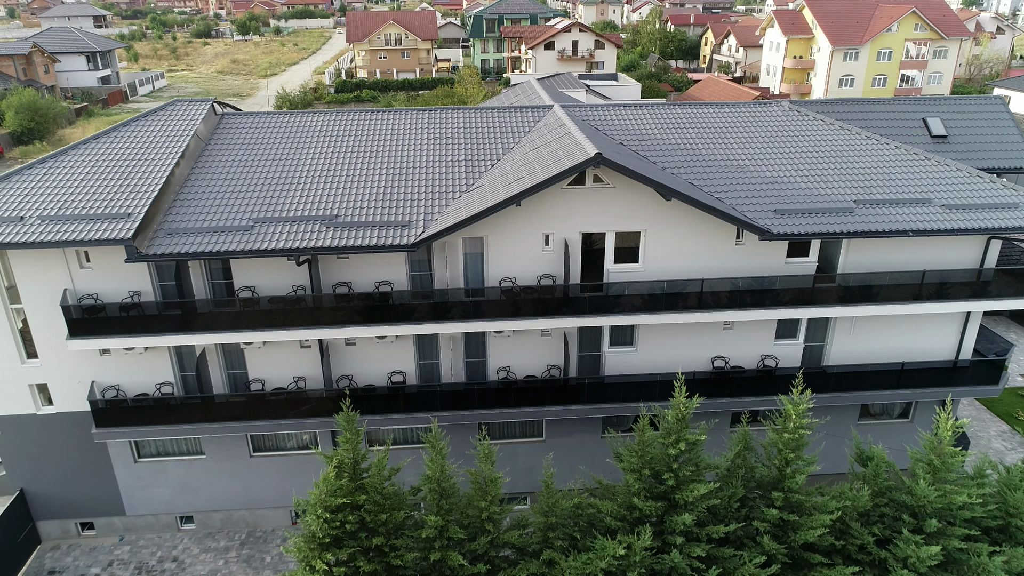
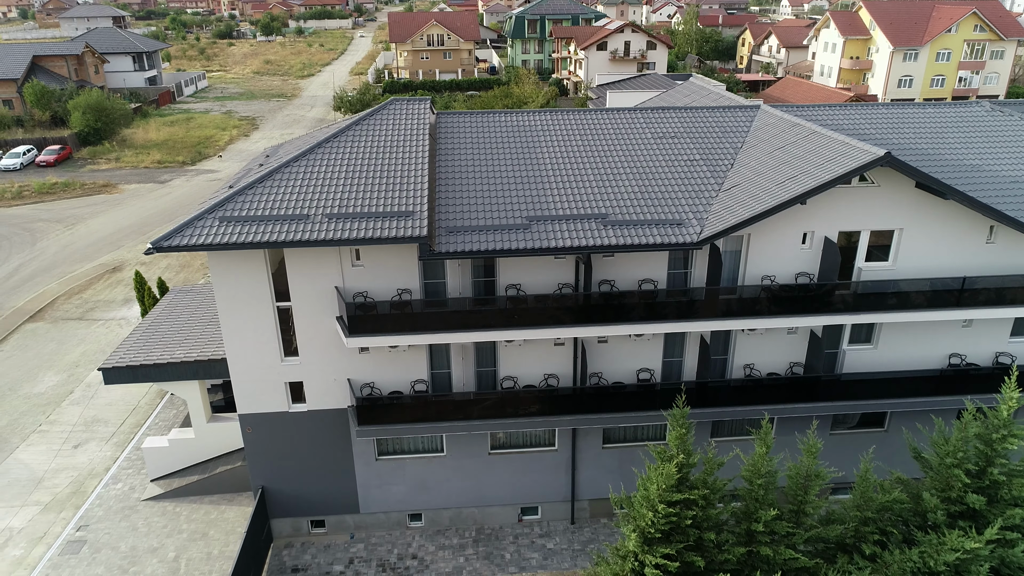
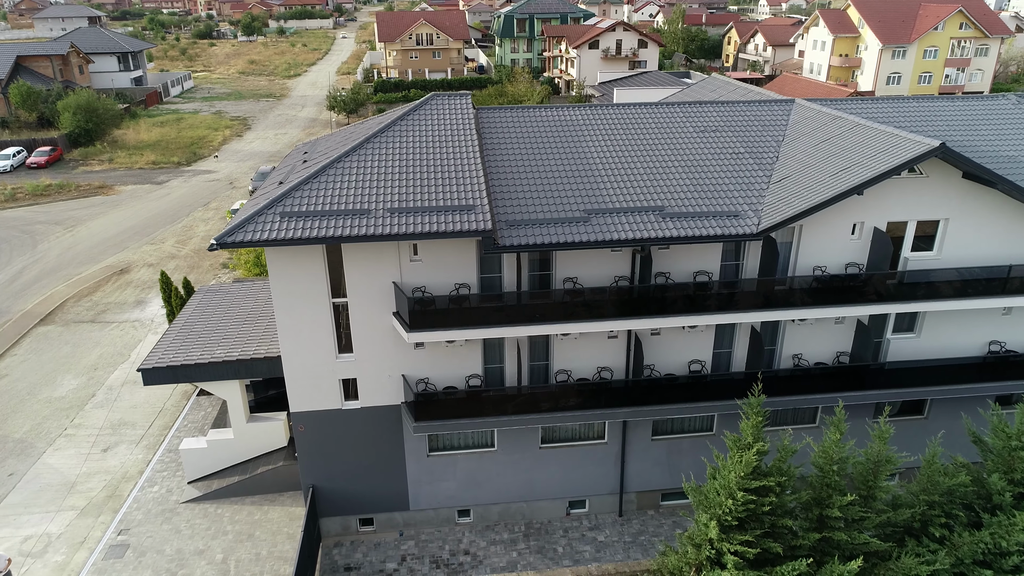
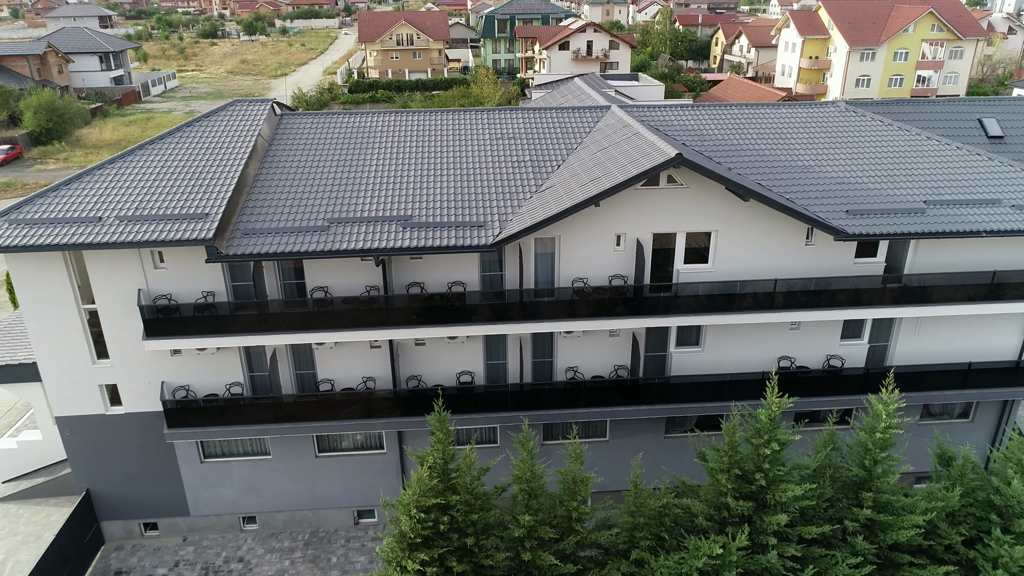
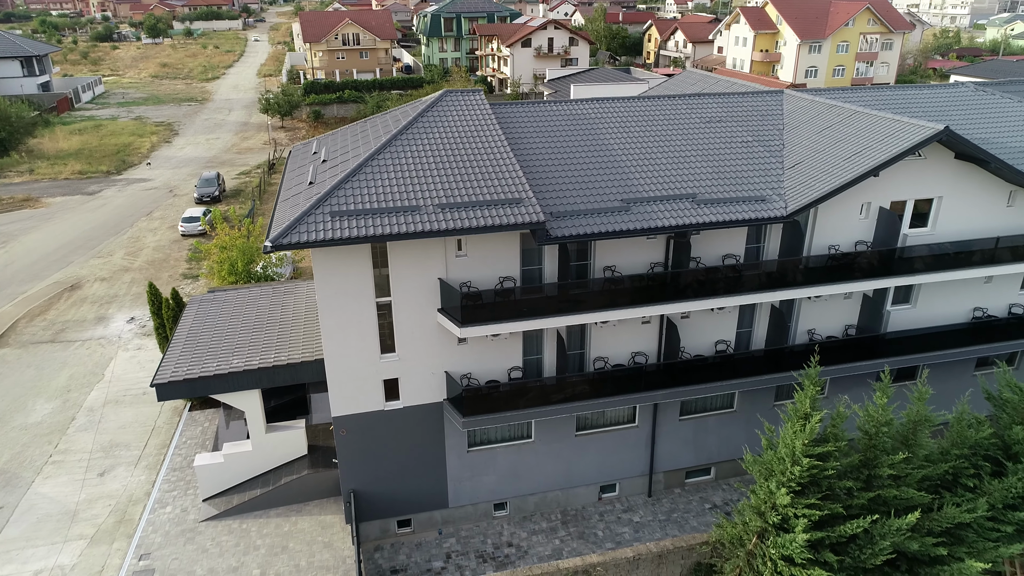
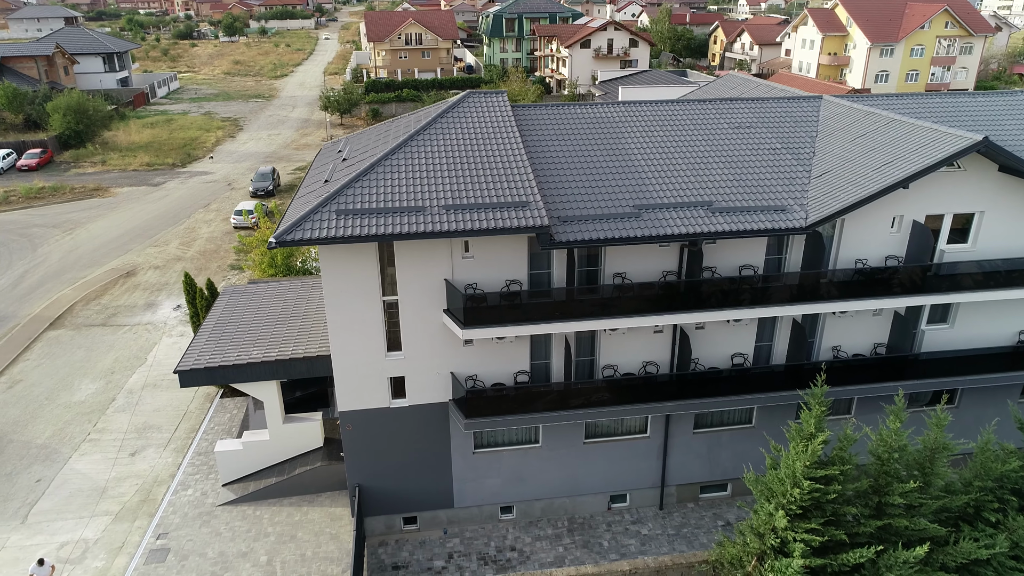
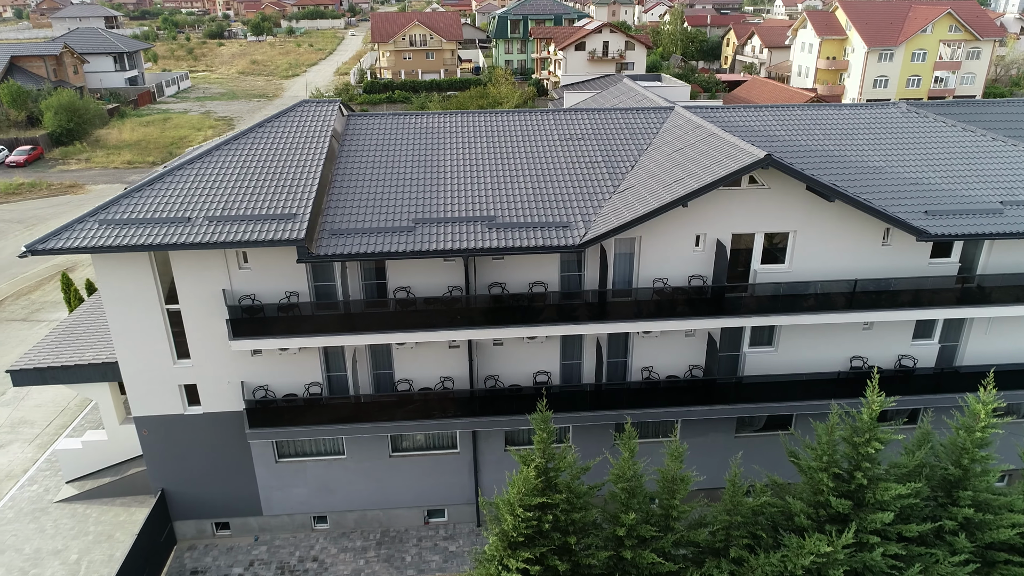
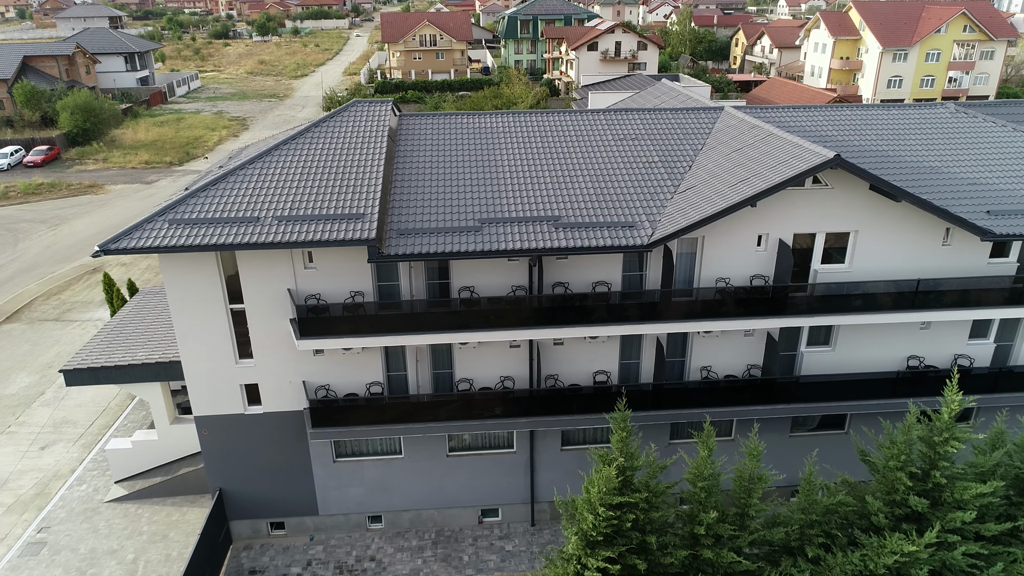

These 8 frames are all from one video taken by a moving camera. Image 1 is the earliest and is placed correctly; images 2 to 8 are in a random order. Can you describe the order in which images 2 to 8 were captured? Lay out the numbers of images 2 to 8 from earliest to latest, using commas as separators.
4, 7, 8, 2, 3, 6, 5
